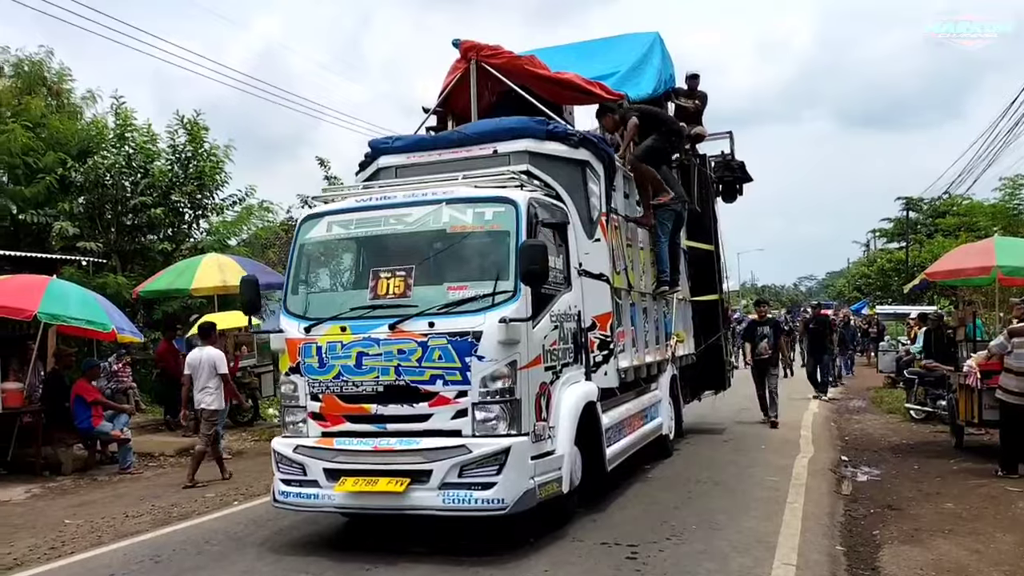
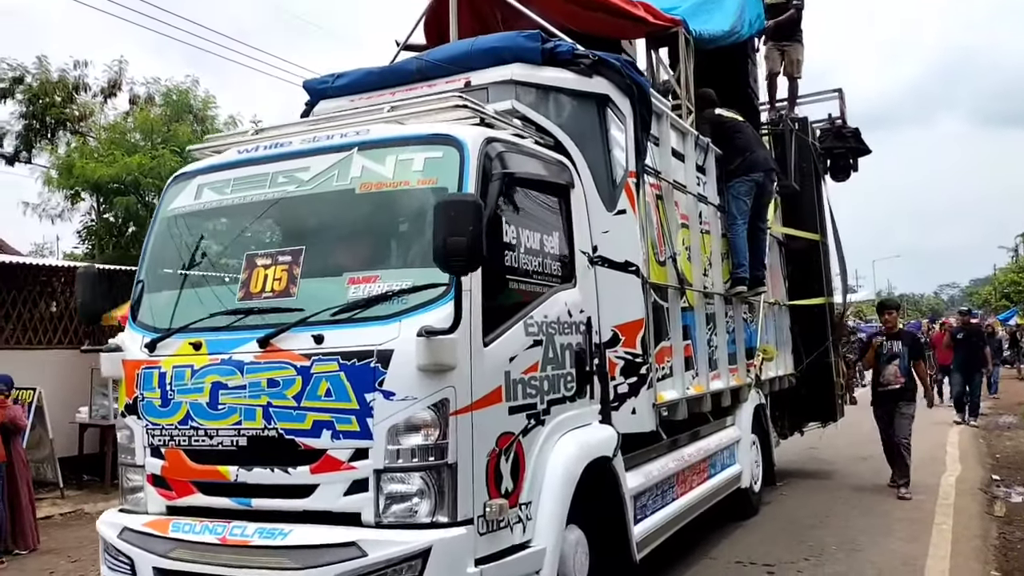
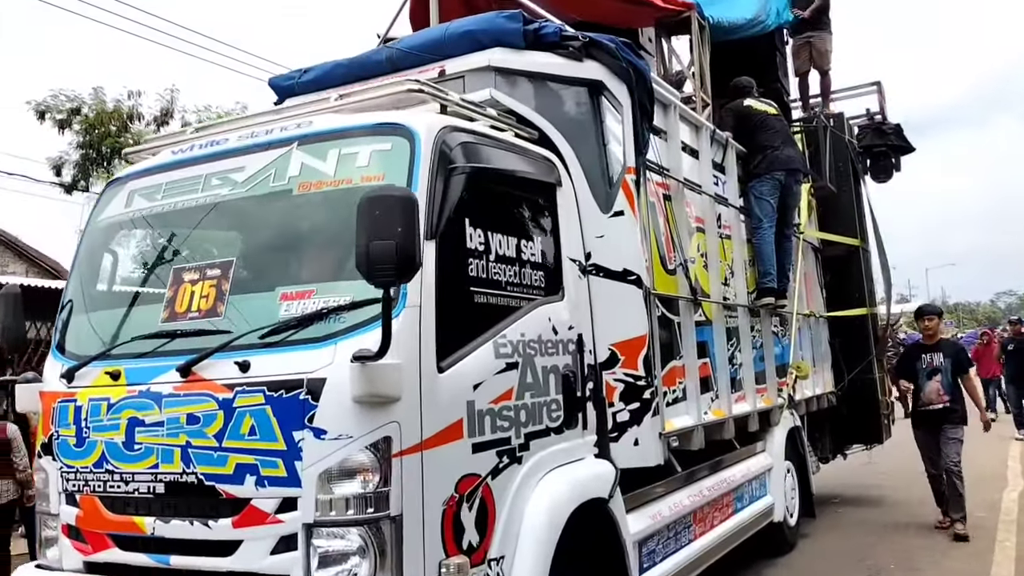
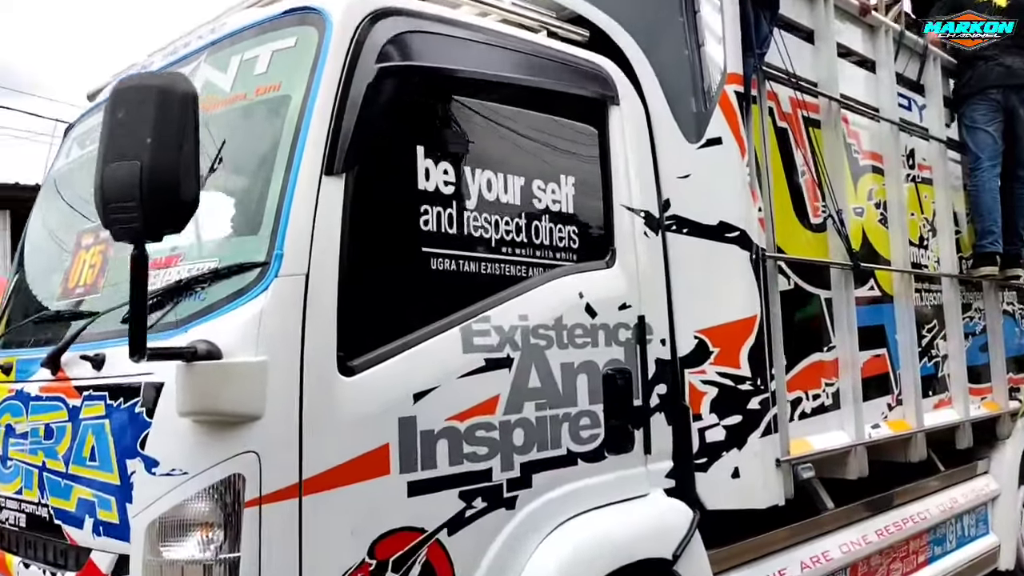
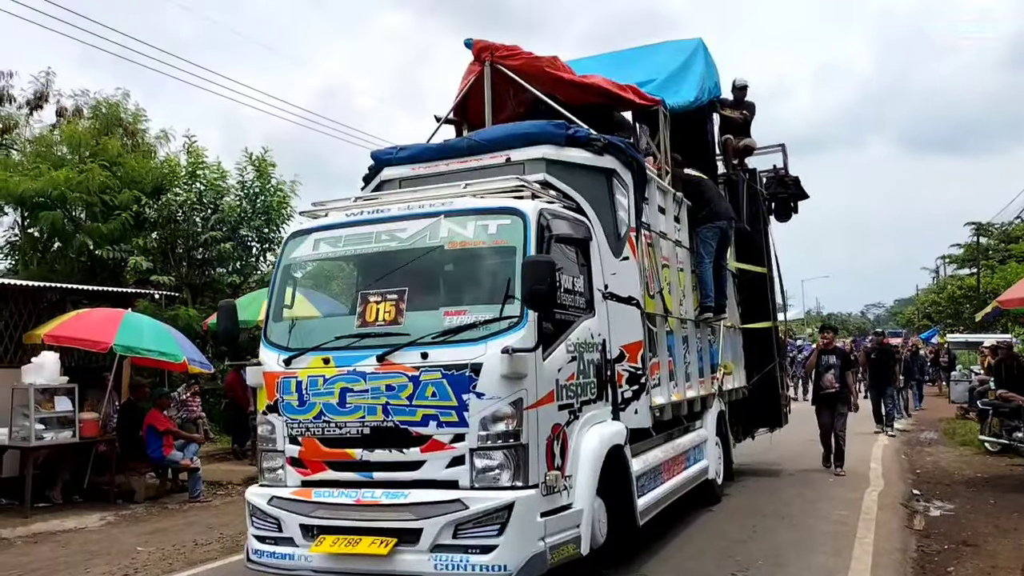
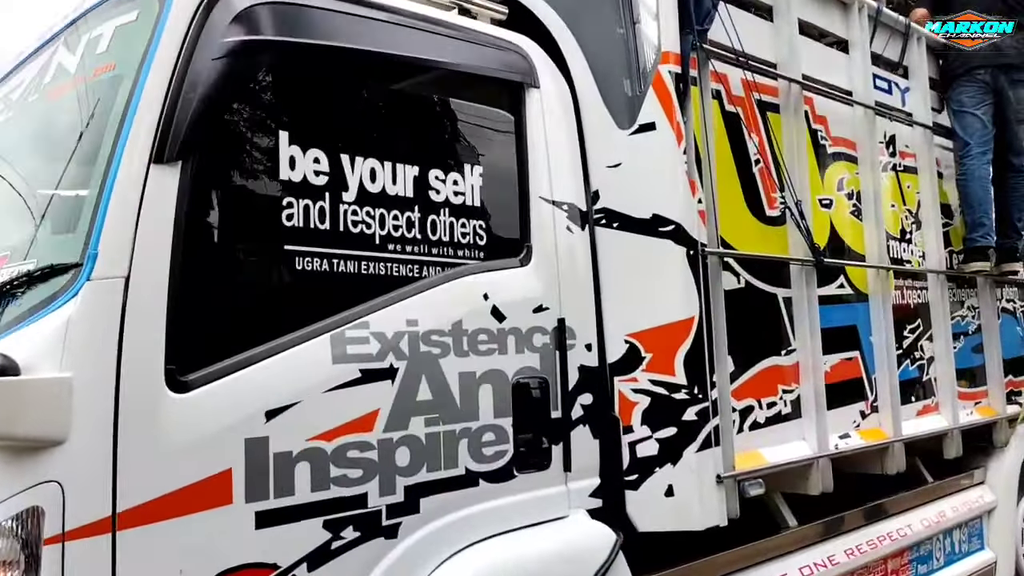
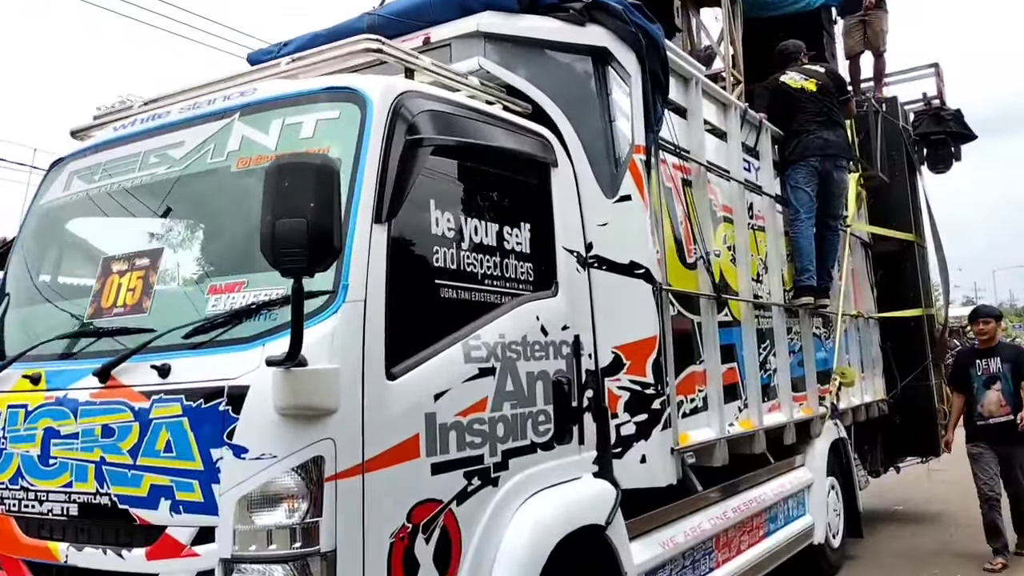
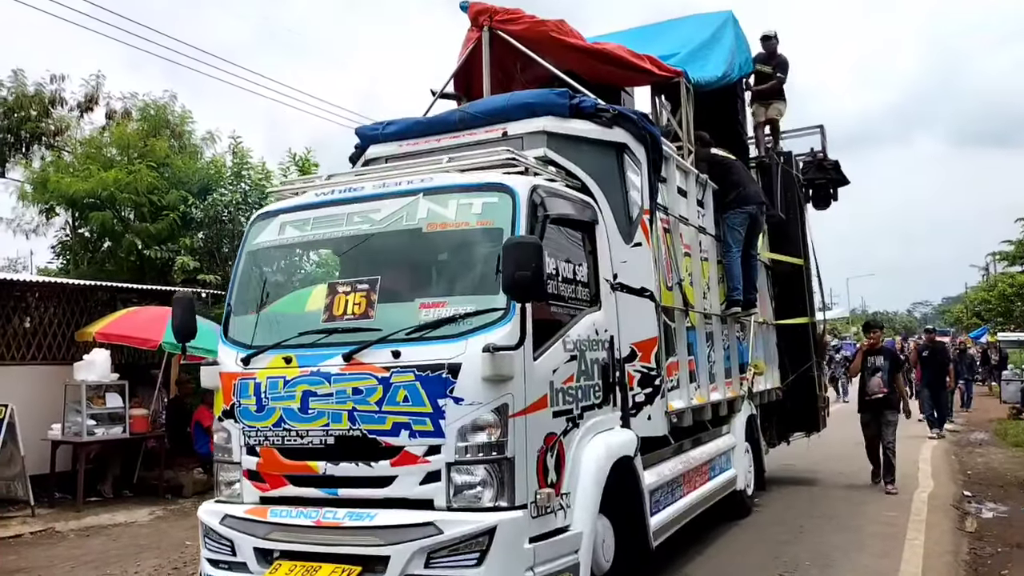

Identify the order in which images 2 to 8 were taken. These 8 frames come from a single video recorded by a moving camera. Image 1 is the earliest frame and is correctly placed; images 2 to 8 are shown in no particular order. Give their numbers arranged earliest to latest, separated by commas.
5, 8, 2, 3, 7, 4, 6
